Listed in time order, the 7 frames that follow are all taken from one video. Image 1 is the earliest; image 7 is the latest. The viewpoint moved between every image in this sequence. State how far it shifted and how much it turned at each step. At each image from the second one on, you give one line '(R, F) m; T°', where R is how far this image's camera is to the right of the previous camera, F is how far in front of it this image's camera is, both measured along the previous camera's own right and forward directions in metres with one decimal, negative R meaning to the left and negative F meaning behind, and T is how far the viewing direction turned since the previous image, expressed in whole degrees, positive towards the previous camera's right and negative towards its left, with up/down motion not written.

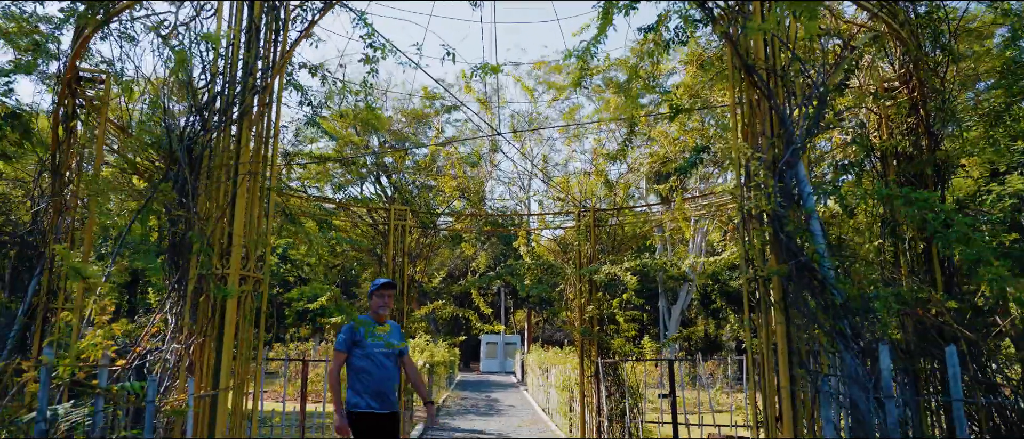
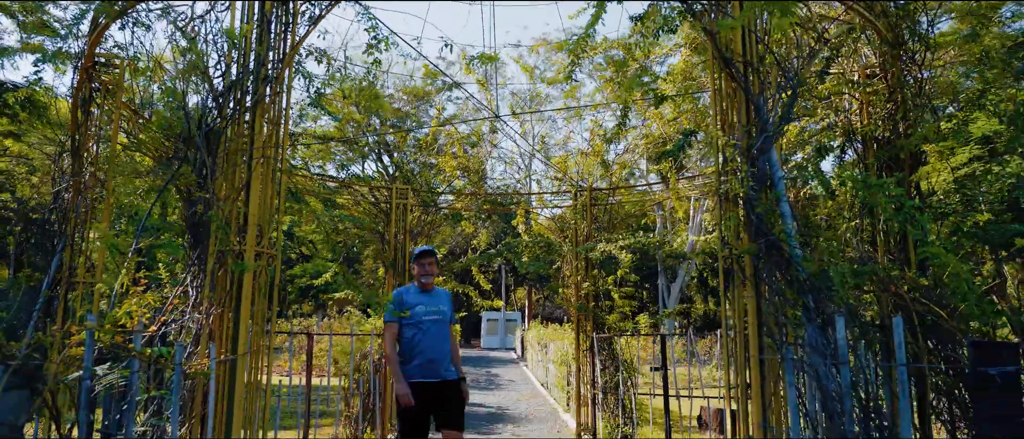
(0.0, -0.2) m; 0°
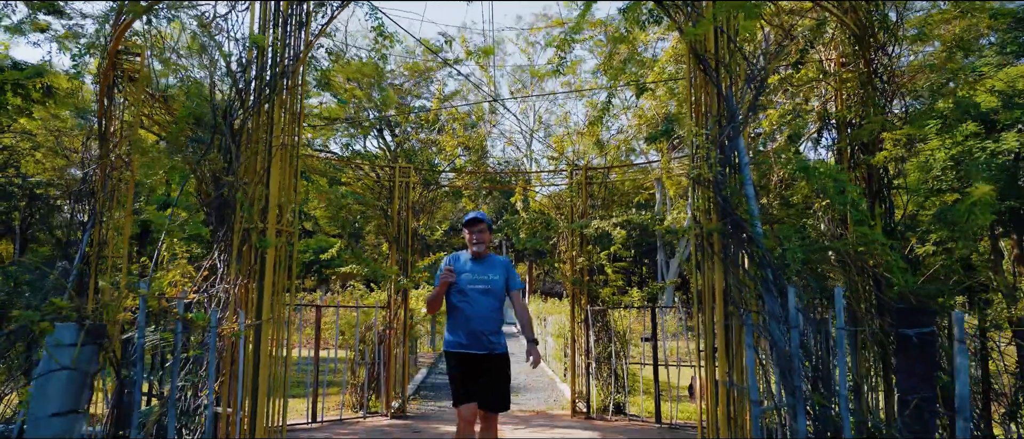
(0.0, -0.3) m; 0°
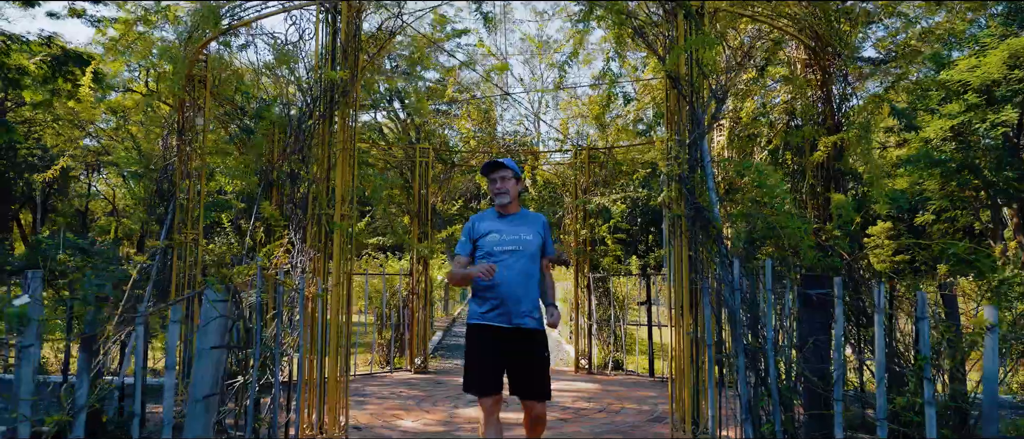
(0.0, -0.8) m; -1°
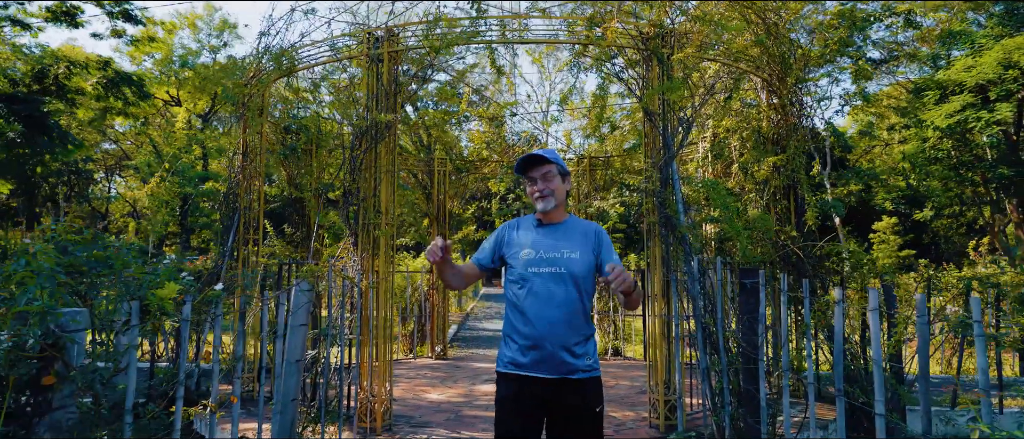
(0.0, -0.9) m; -1°
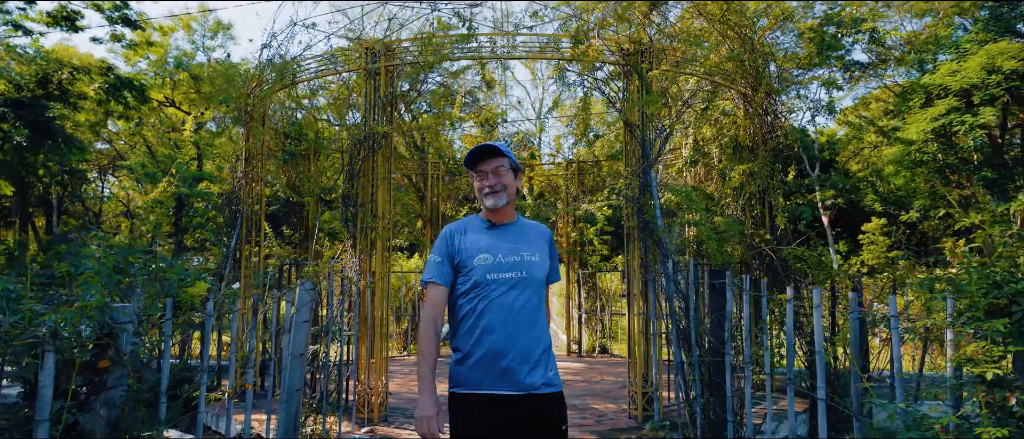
(0.0, -0.3) m; +1°
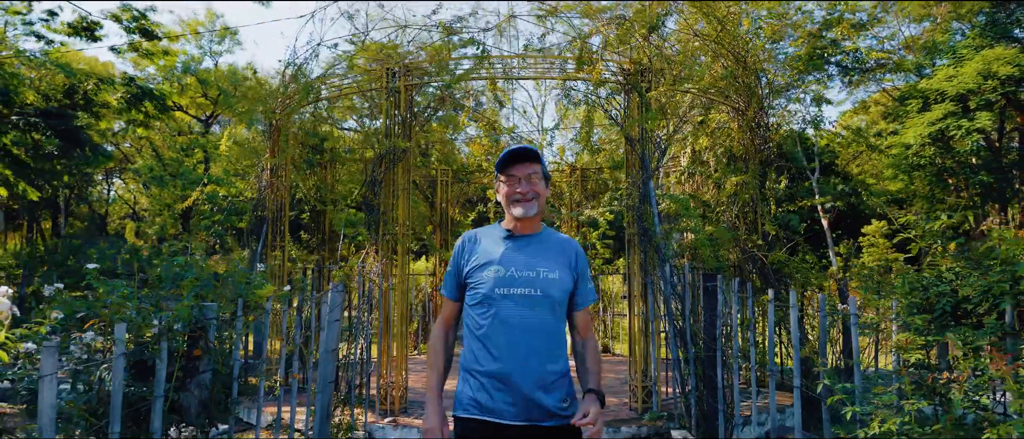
(-0.1, -0.4) m; 0°
